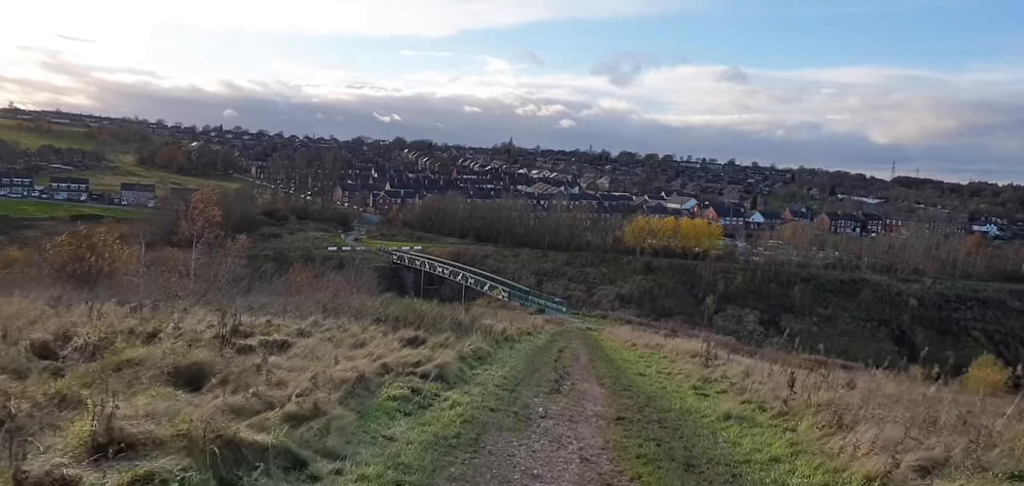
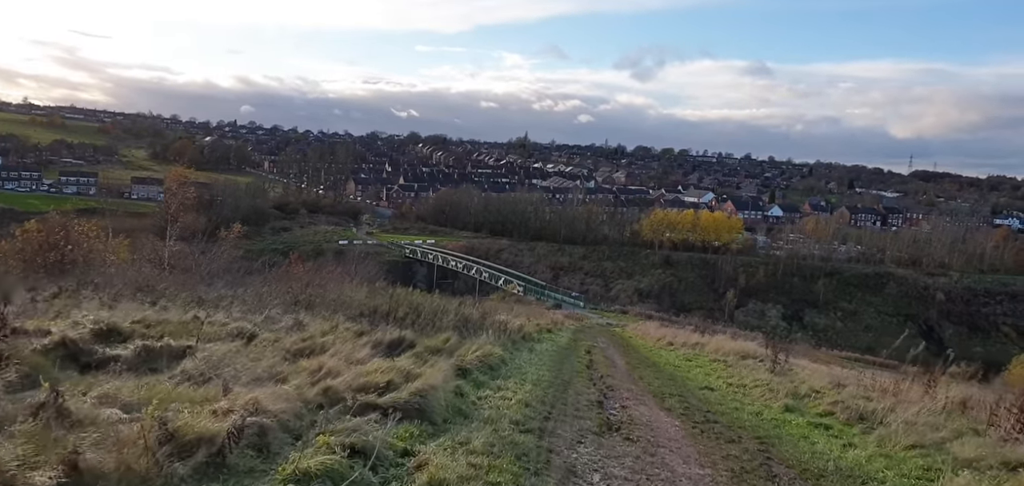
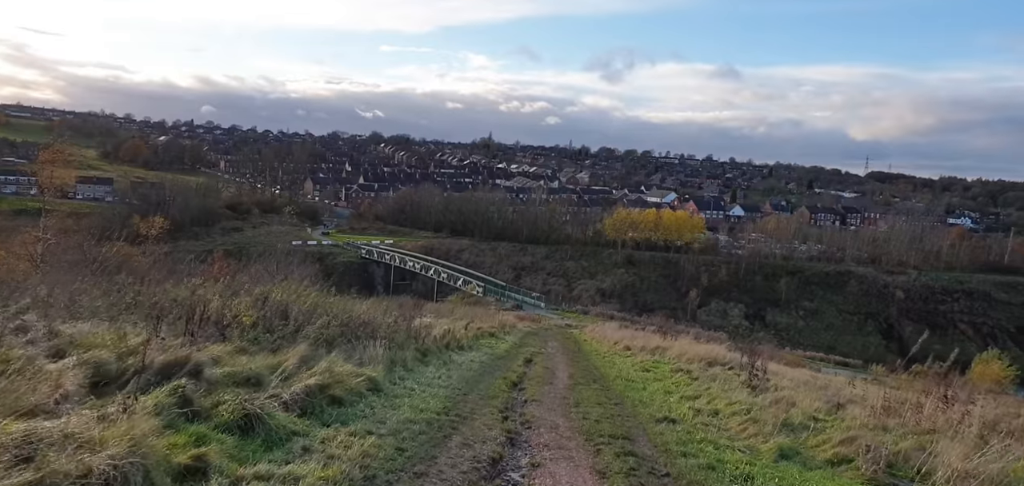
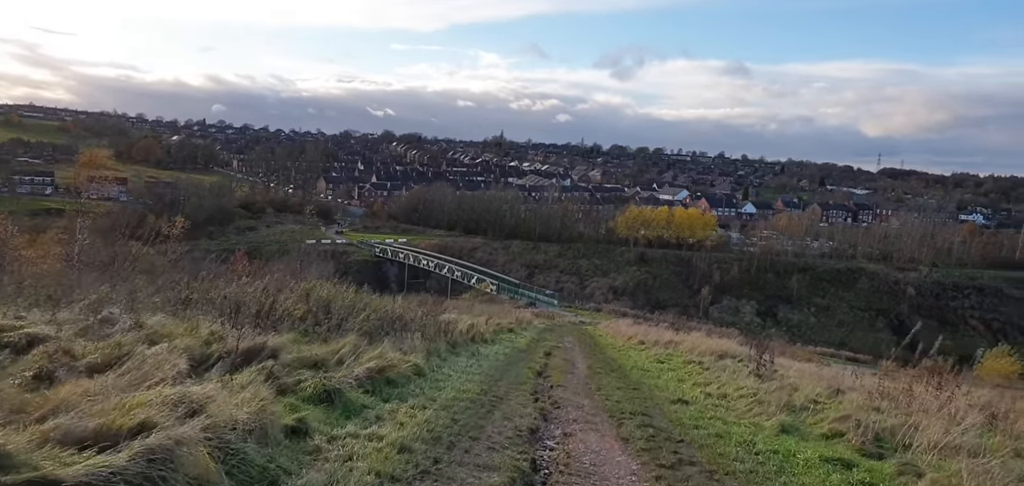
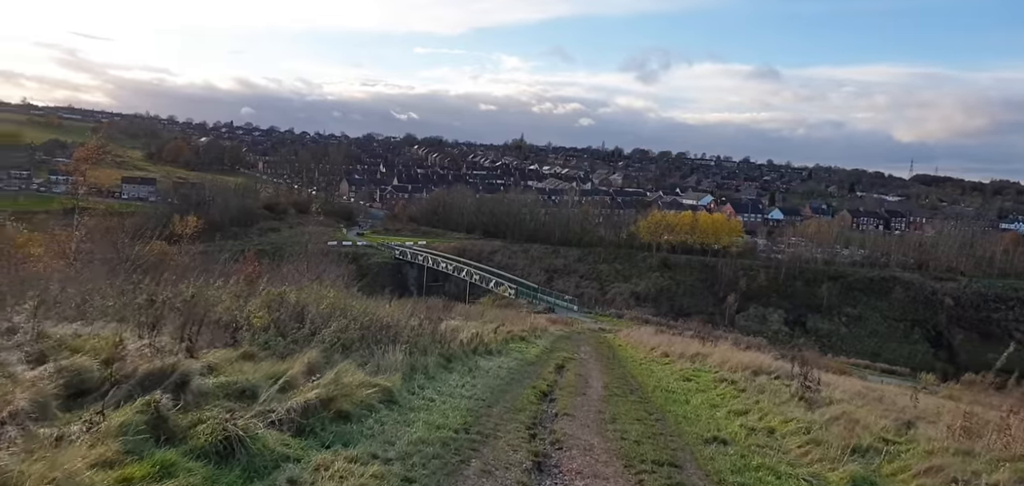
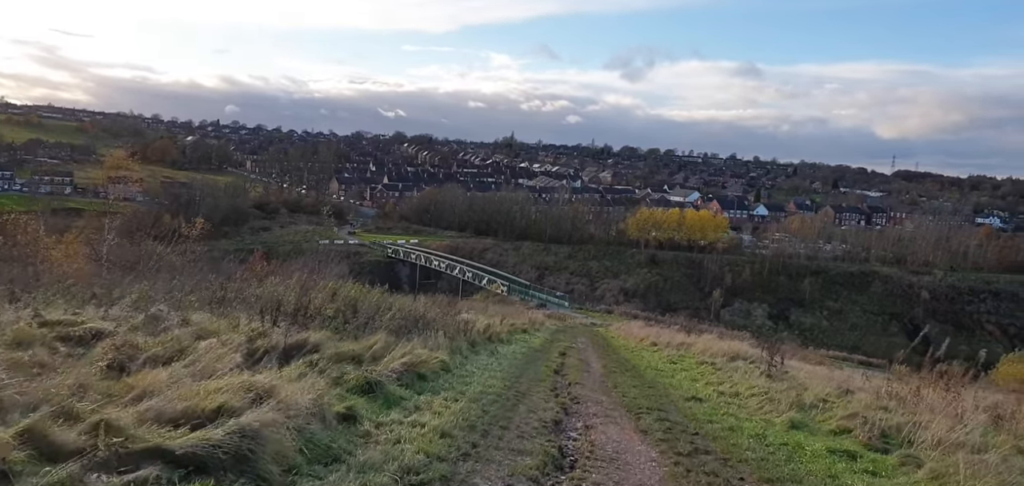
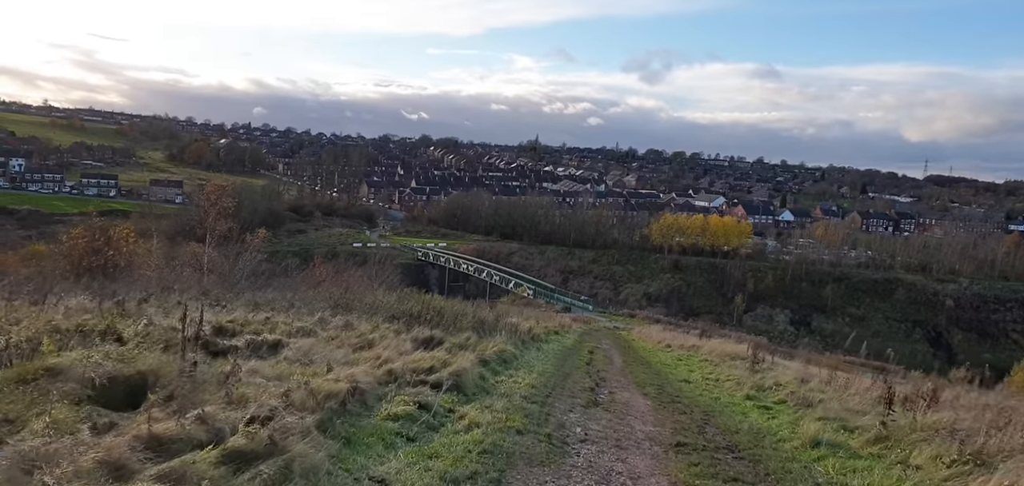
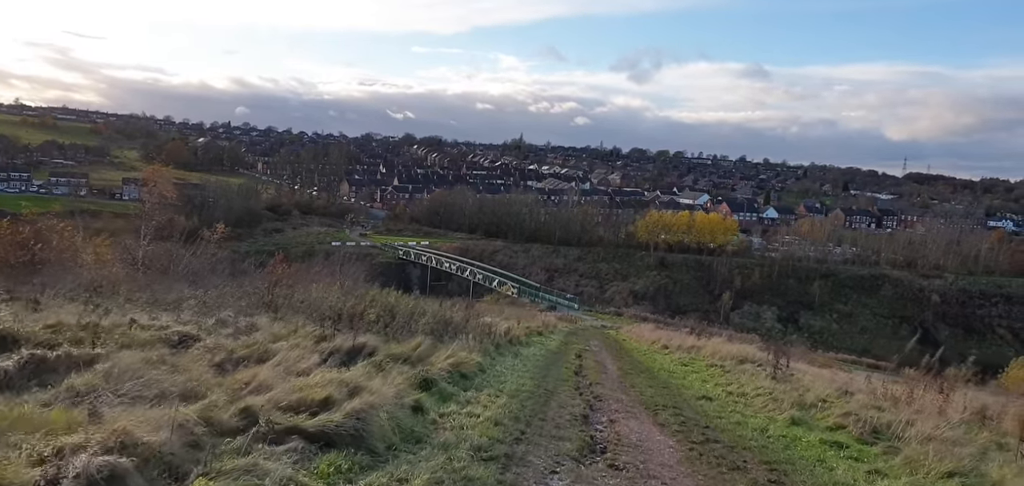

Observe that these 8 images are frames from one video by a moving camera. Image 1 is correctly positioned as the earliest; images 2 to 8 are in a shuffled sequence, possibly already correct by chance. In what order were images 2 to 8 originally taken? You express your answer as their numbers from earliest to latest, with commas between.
7, 2, 8, 6, 4, 3, 5
